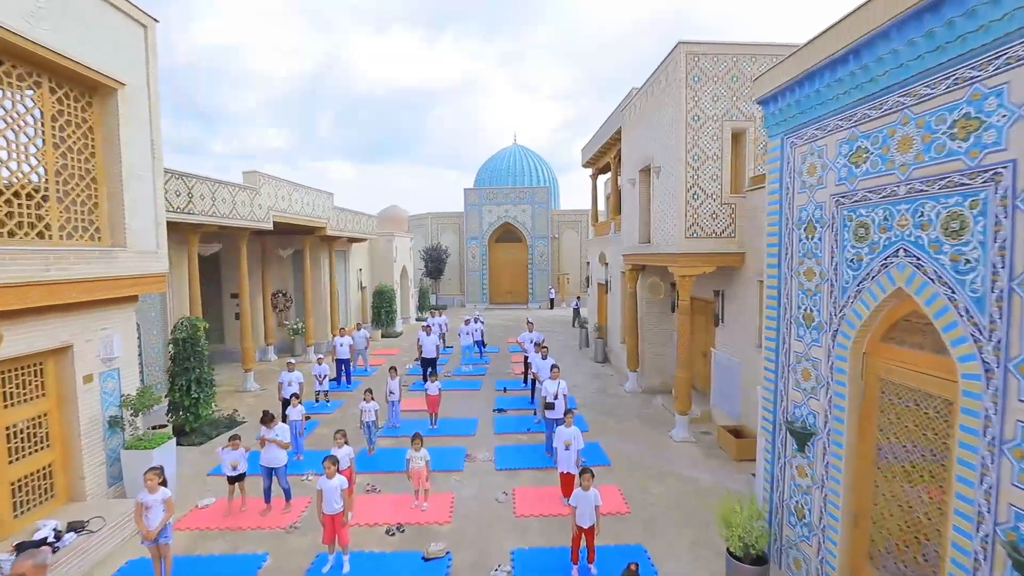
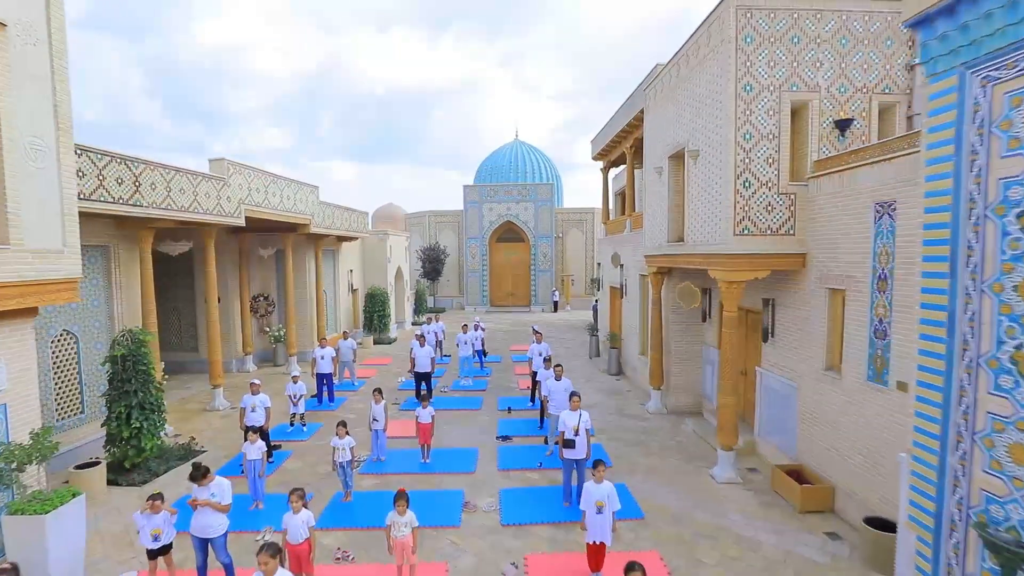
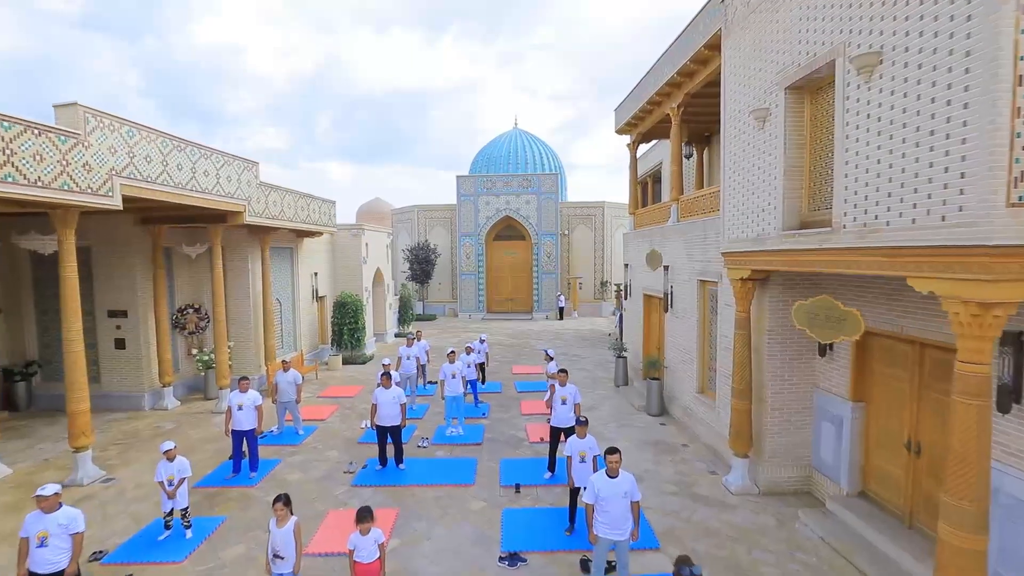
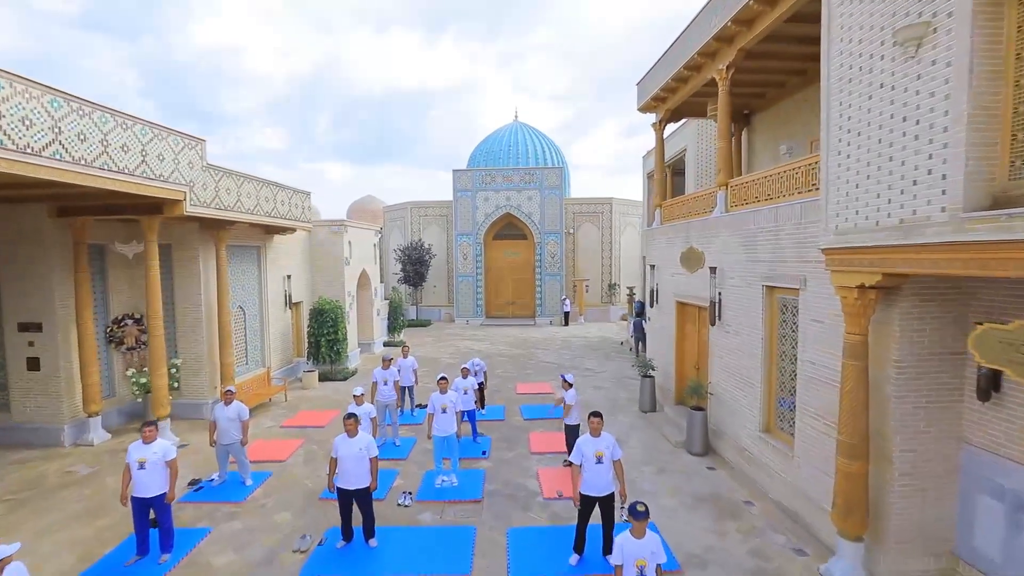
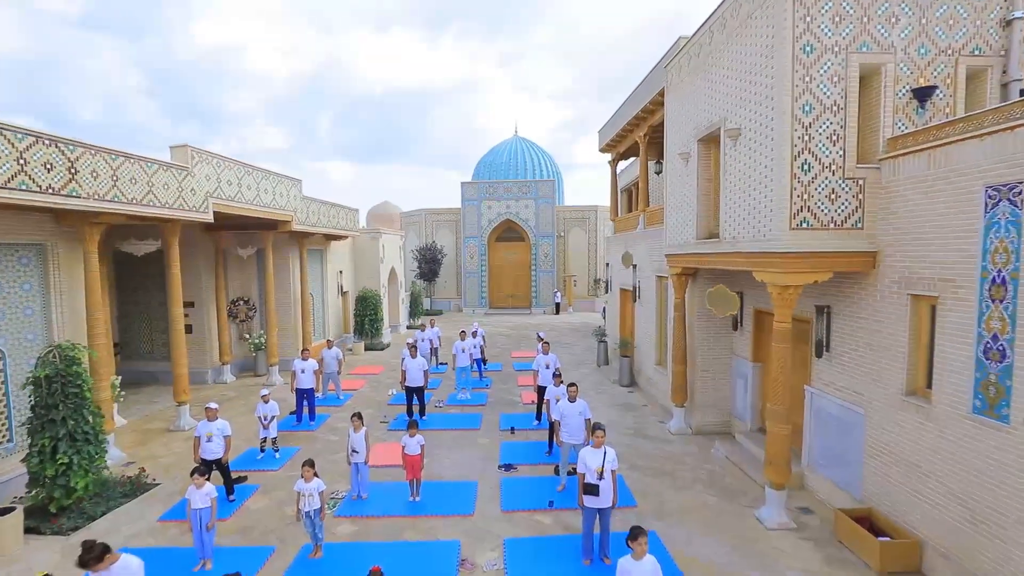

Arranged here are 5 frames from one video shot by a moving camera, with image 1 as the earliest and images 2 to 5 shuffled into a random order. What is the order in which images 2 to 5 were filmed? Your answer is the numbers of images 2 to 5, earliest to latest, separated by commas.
2, 5, 3, 4
